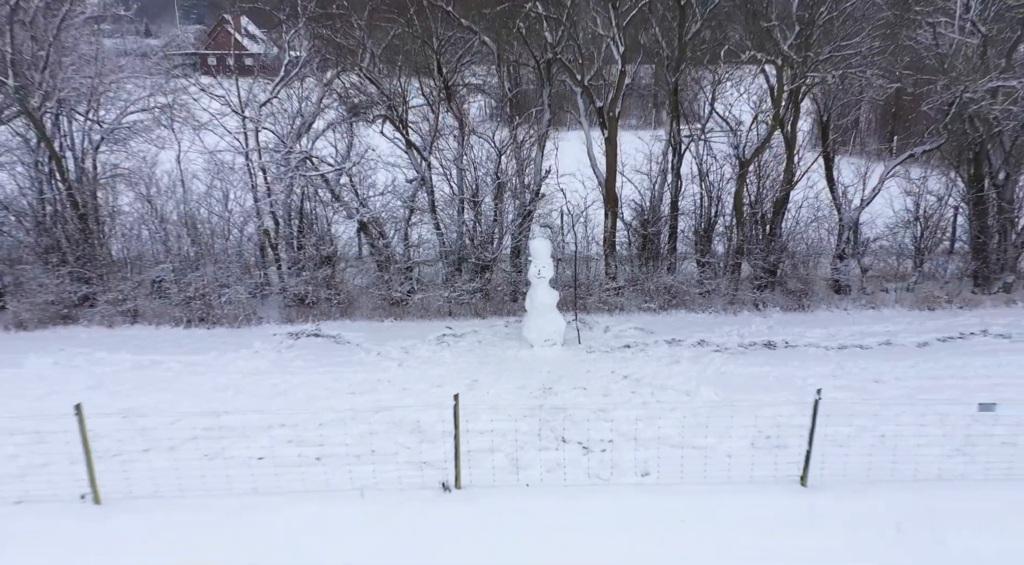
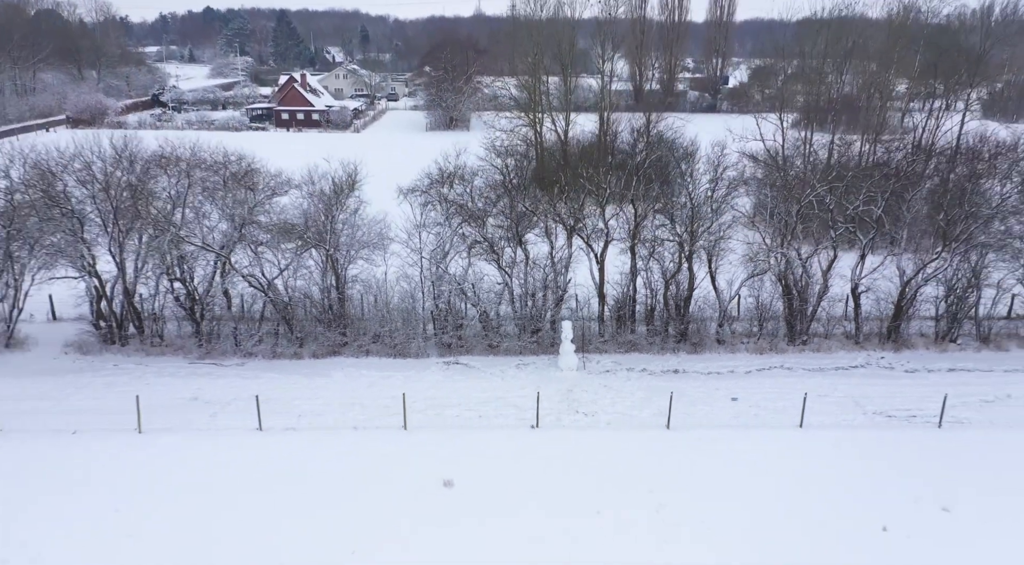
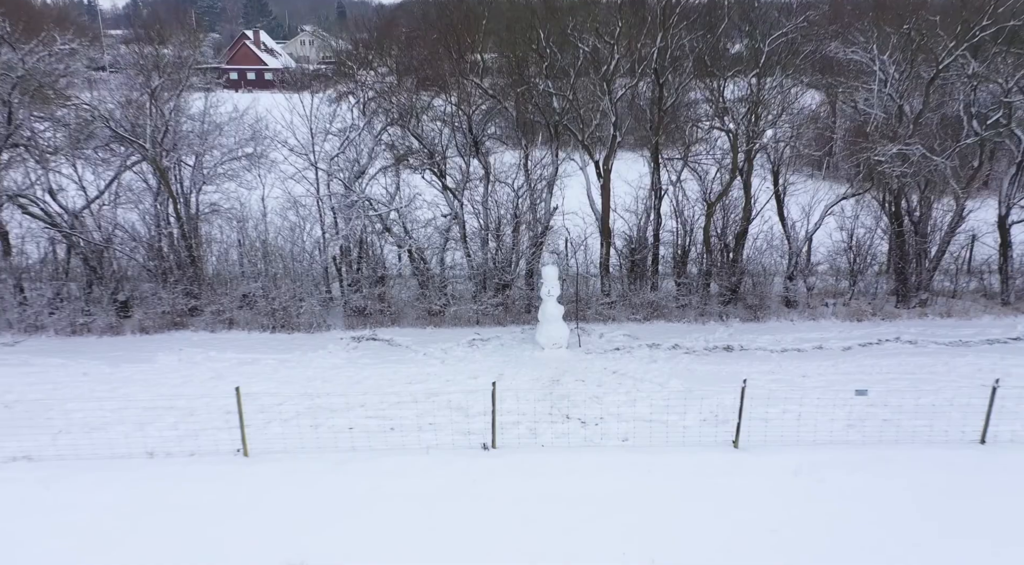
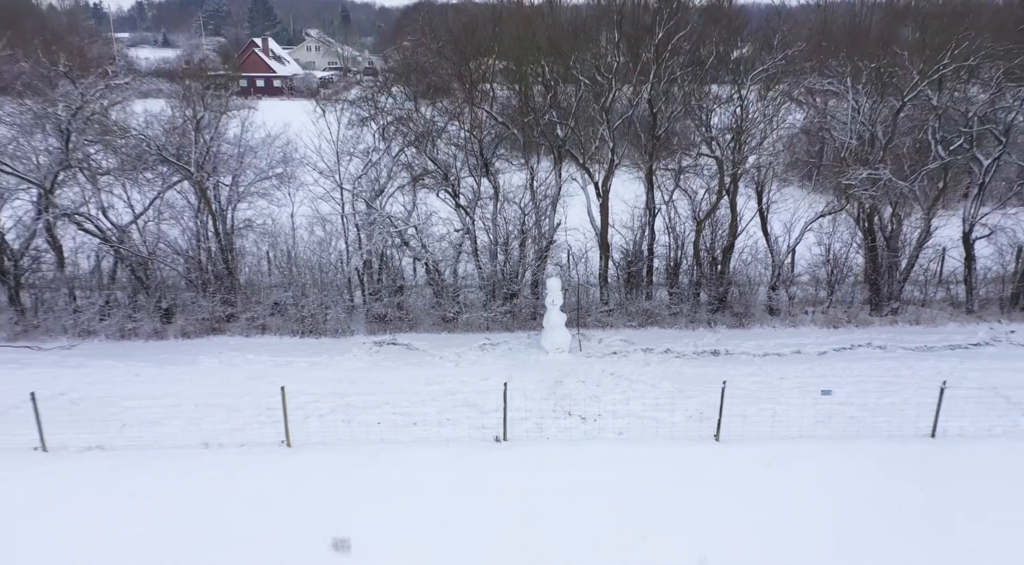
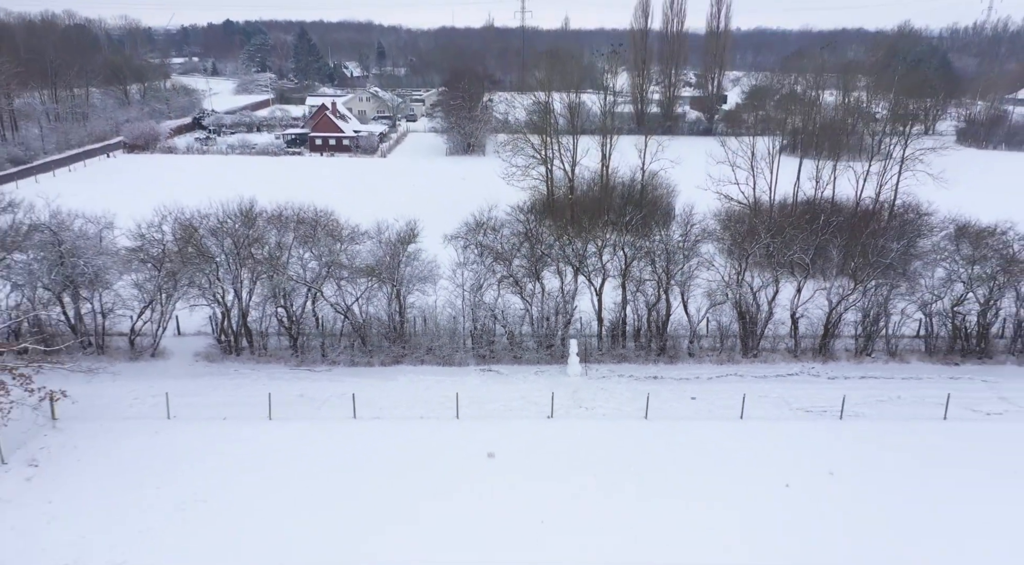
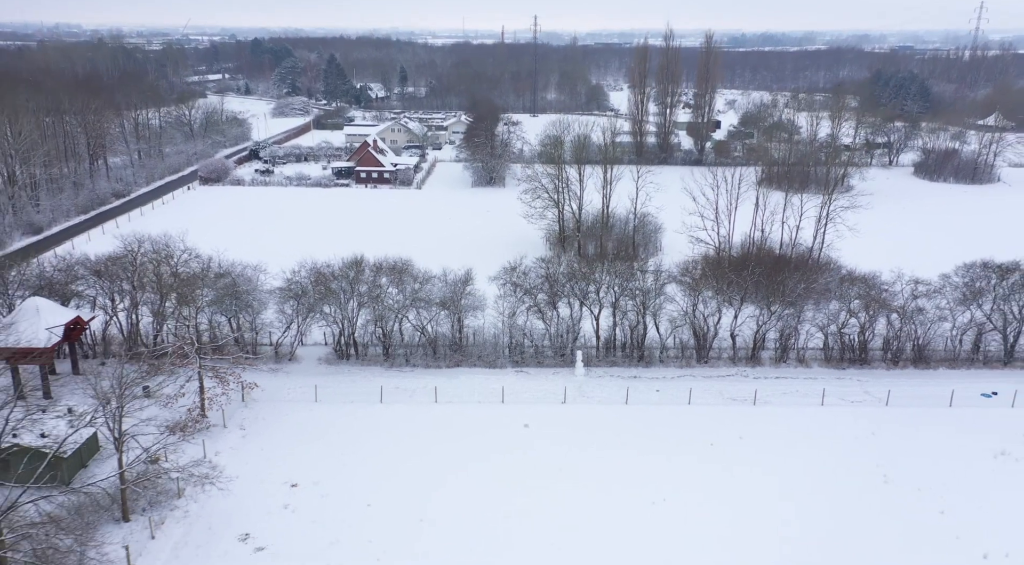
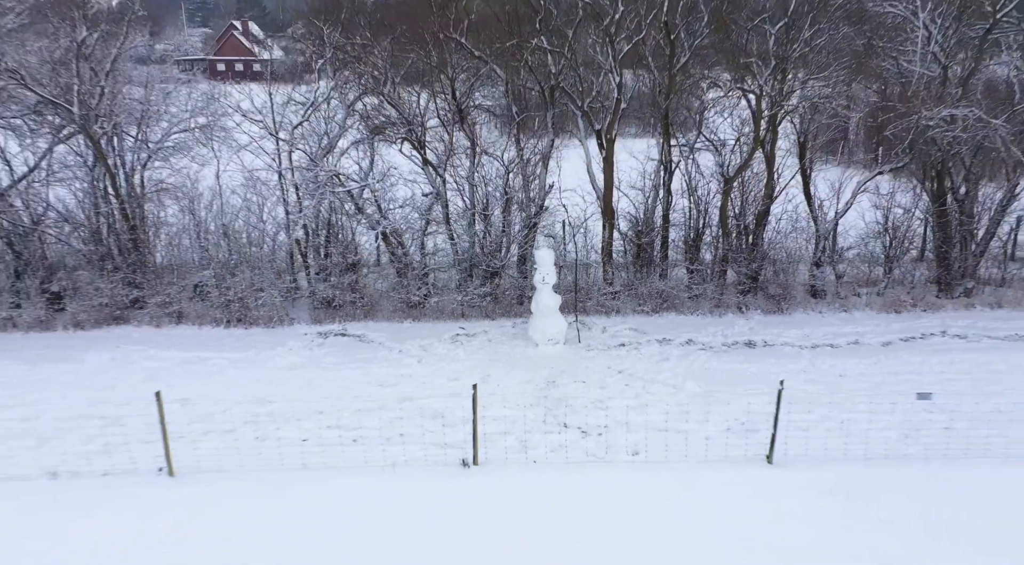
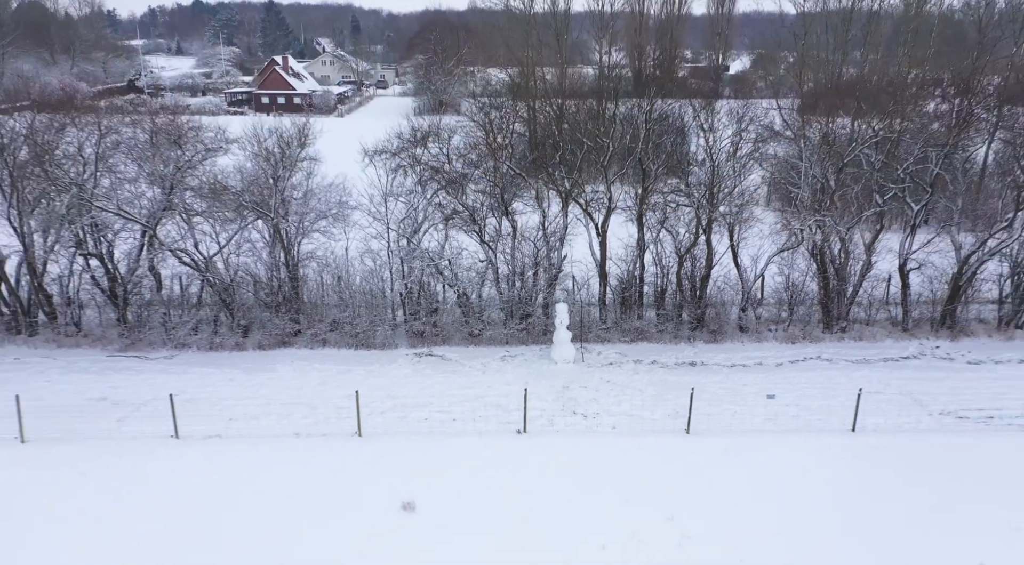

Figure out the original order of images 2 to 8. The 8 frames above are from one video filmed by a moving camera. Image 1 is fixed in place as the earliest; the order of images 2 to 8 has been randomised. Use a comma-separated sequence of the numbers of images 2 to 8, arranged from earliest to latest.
7, 3, 4, 8, 2, 5, 6
